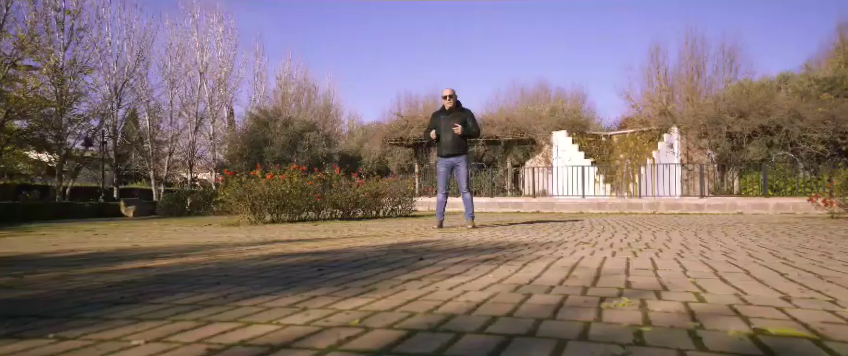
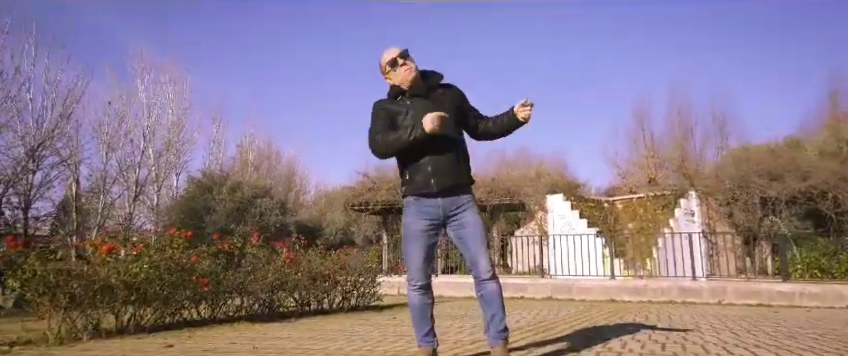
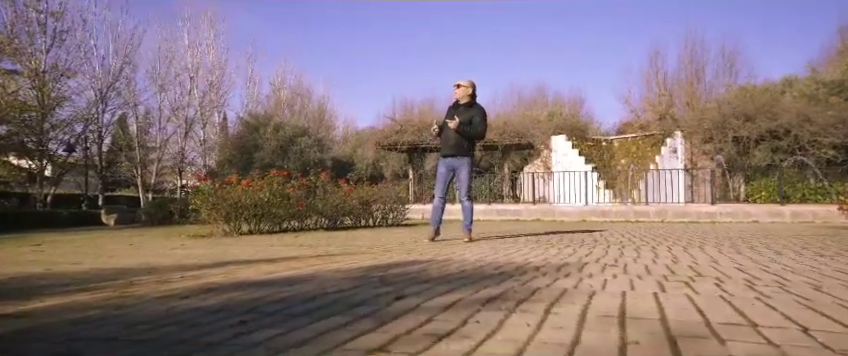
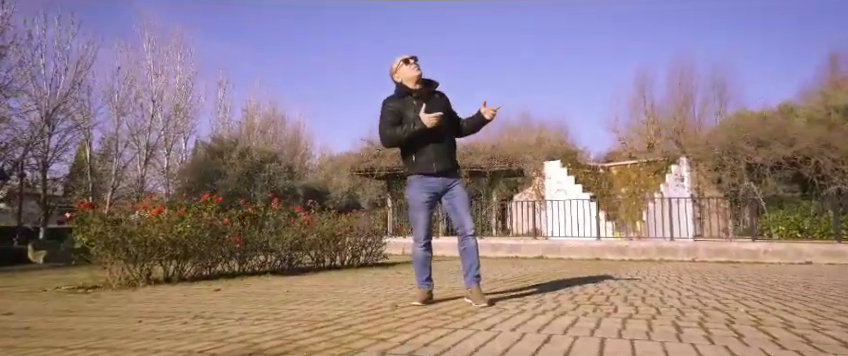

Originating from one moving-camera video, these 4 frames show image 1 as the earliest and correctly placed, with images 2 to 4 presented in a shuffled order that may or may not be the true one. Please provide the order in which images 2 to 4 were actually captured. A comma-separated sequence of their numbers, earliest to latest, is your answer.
3, 4, 2
